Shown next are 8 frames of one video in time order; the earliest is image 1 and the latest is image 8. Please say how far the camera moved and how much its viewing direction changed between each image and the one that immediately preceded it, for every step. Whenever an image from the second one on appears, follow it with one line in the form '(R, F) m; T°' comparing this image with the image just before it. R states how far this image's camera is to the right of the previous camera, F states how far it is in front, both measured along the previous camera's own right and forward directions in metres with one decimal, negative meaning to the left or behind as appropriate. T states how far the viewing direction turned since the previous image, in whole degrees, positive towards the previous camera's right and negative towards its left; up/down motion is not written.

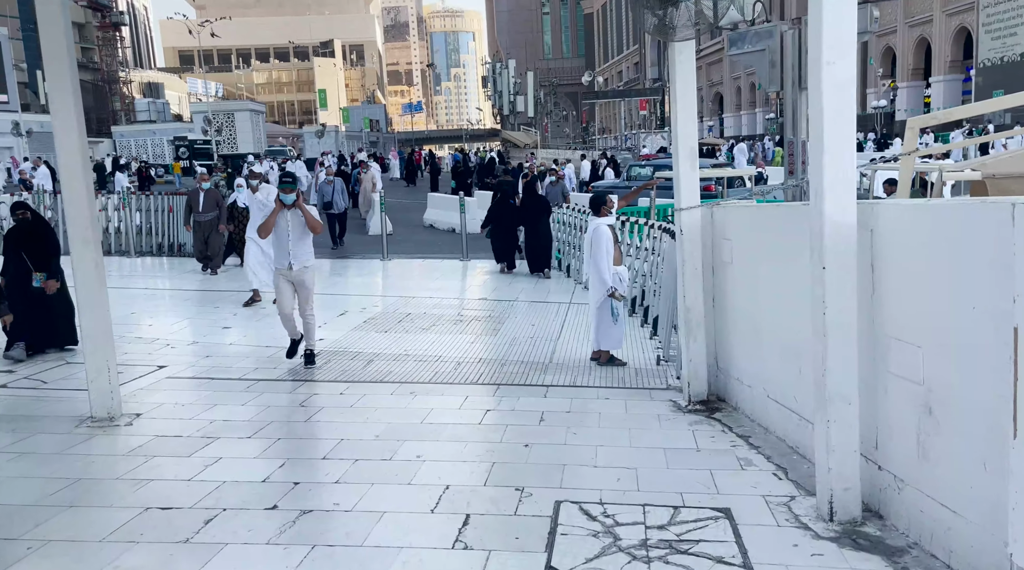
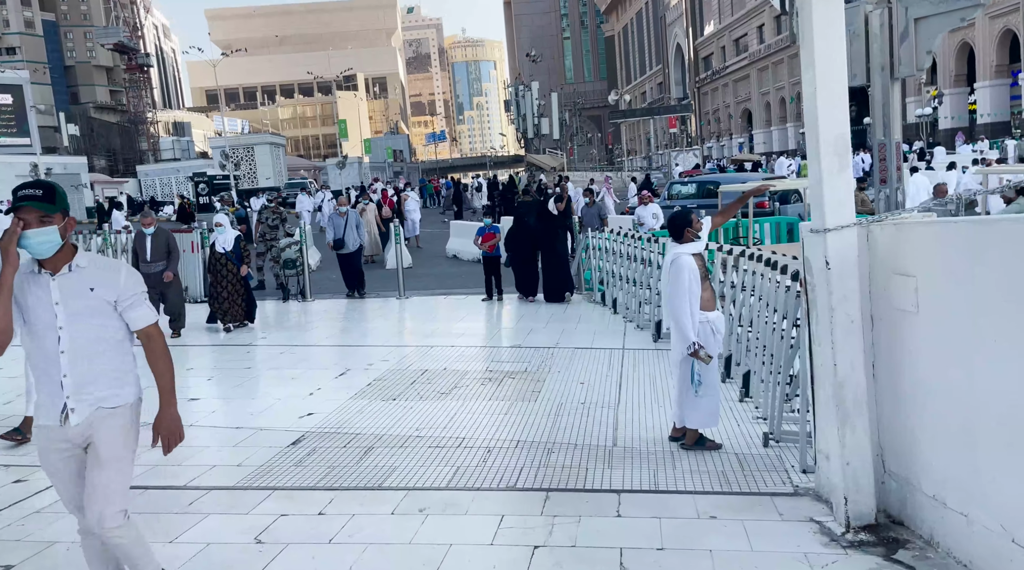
(-0.1, +2.4) m; -2°
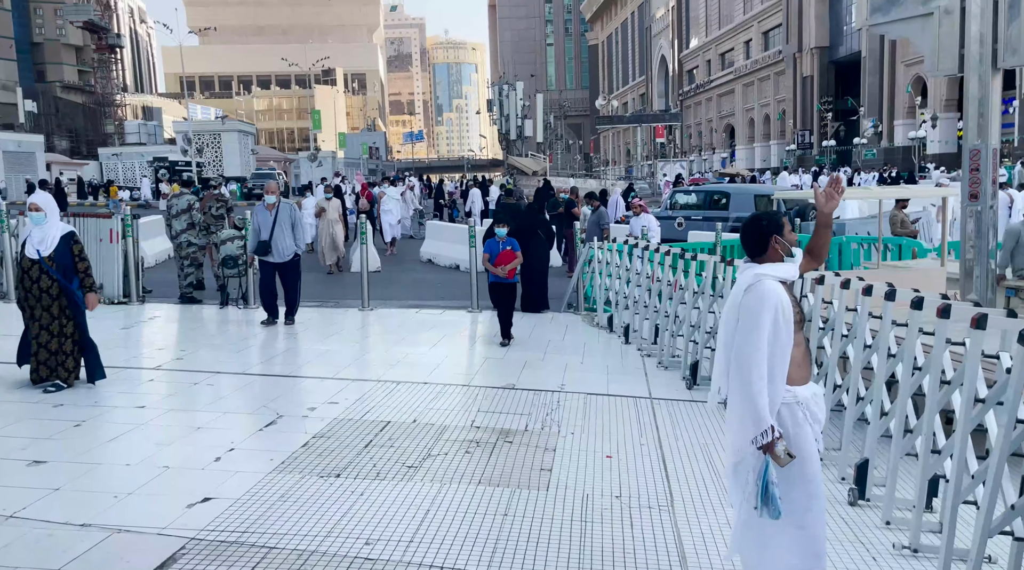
(-0.2, +2.6) m; +2°
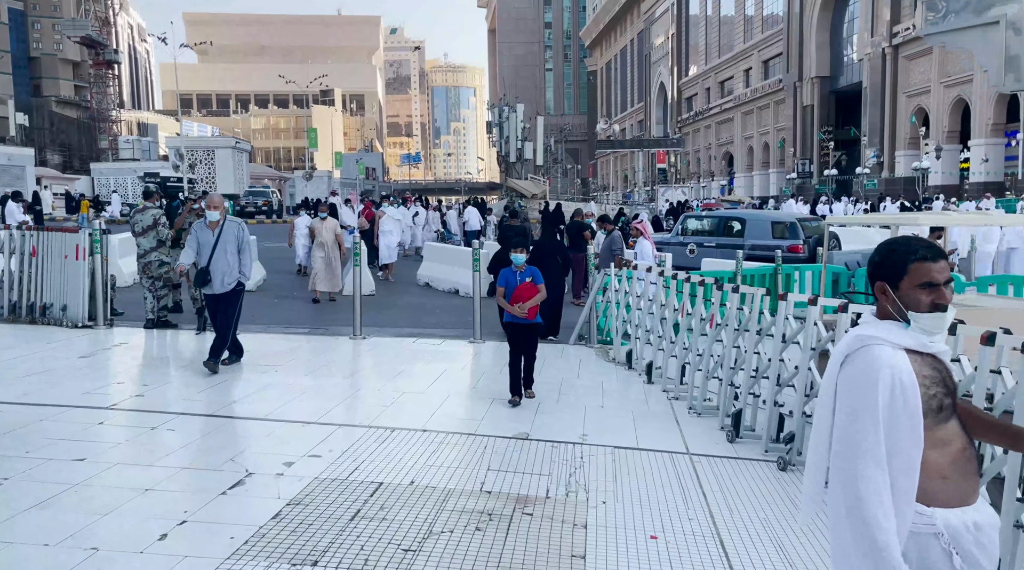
(-0.2, +1.2) m; 0°
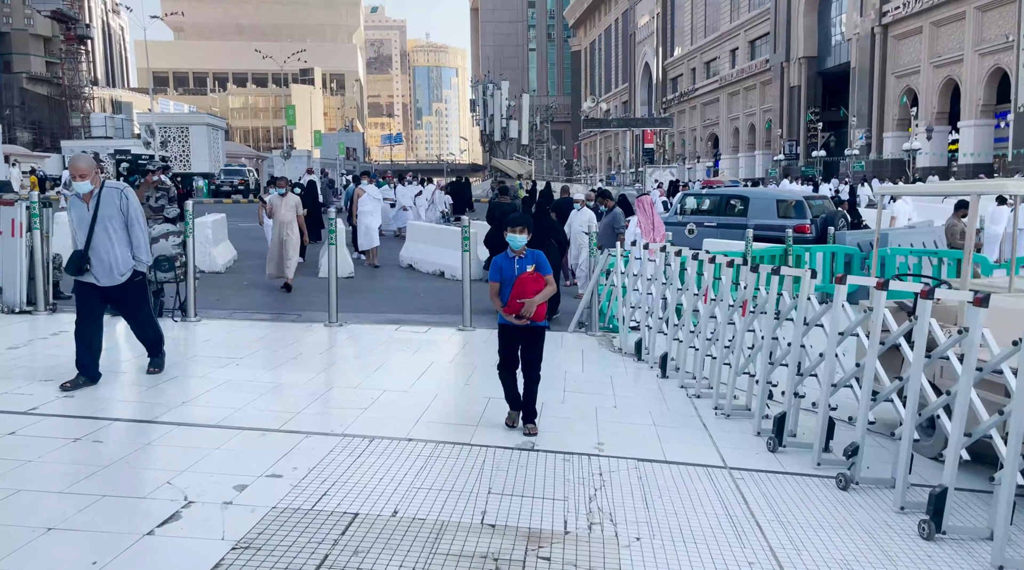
(-0.1, +1.2) m; +1°
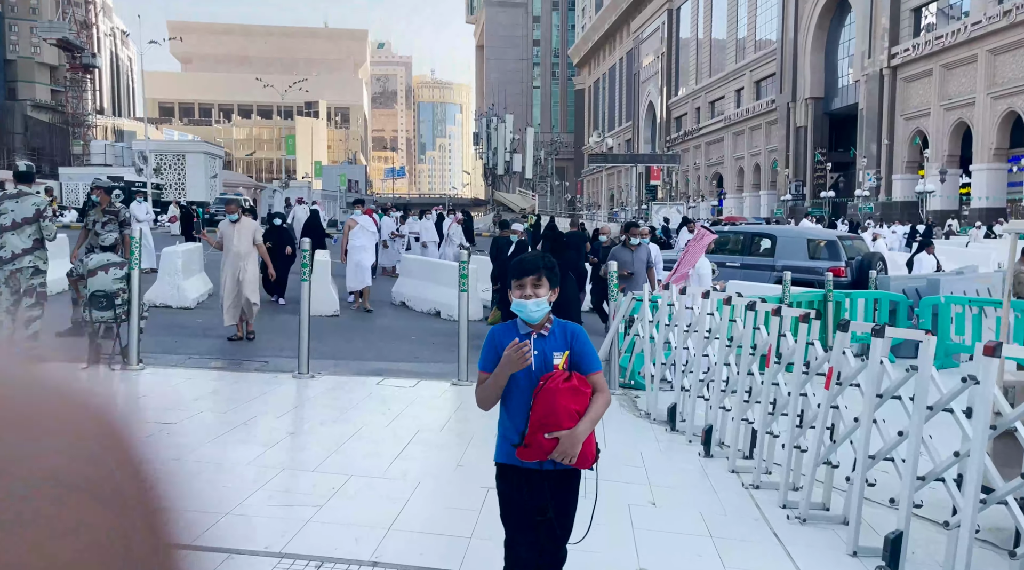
(-0.1, +1.7) m; 0°
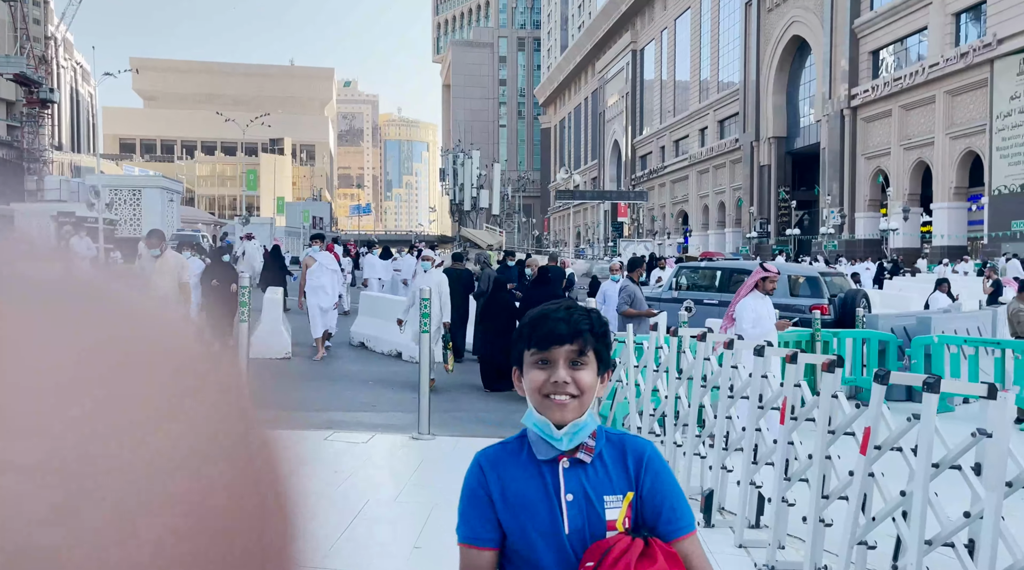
(0.0, +0.9) m; +2°
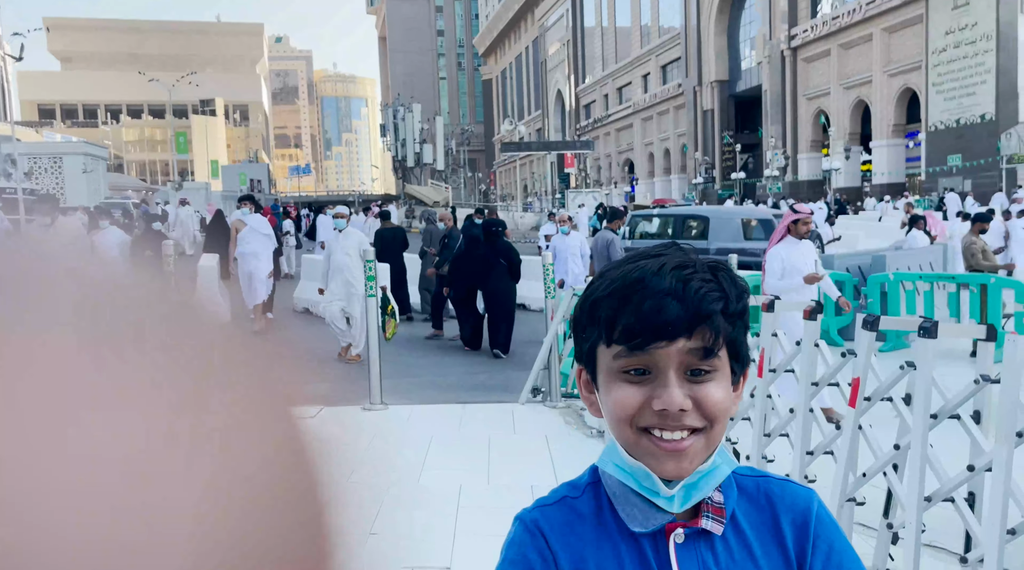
(0.0, +0.7) m; +3°
